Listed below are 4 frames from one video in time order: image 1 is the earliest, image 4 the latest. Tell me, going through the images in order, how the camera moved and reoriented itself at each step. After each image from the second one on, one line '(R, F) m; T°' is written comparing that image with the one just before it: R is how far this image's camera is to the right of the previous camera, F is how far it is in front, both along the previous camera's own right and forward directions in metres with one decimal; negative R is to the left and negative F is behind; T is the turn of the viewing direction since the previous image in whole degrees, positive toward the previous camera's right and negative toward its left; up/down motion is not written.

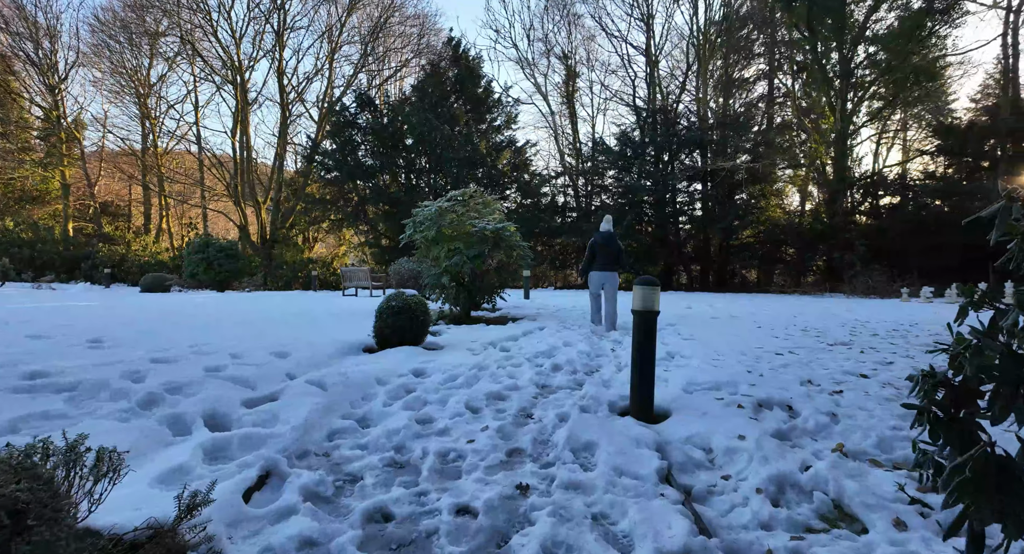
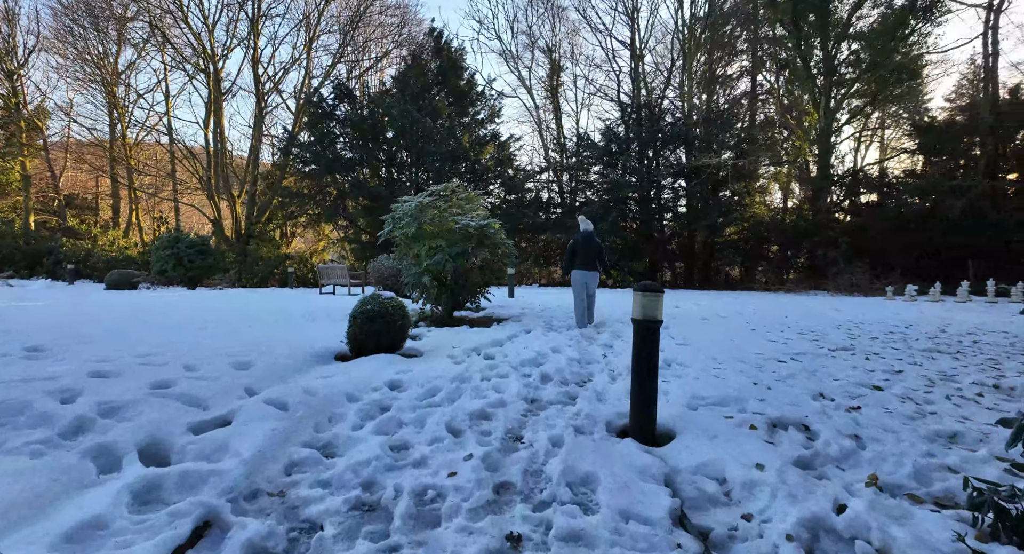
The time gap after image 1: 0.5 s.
(0.0, +0.3) m; +2°
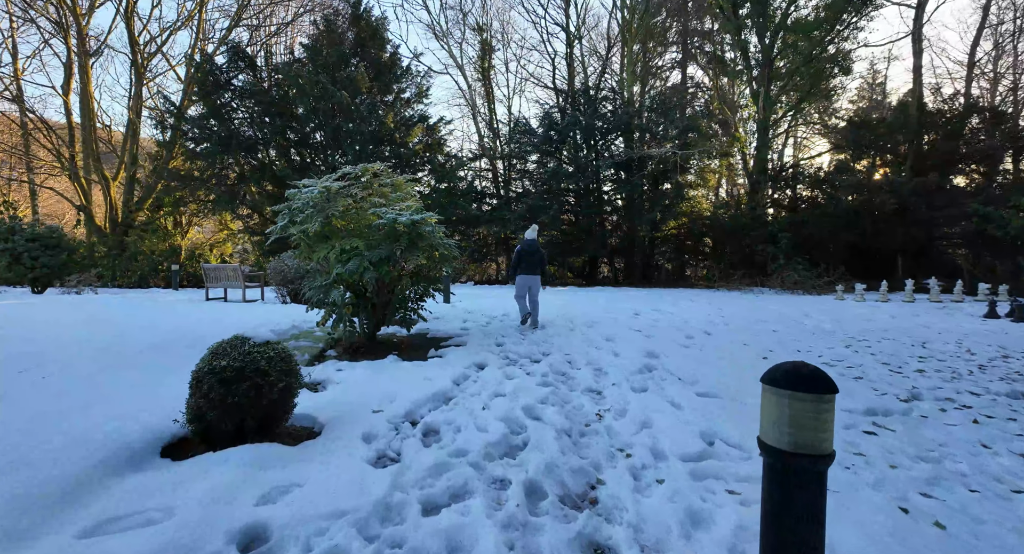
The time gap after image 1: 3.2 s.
(-0.2, +1.7) m; +9°
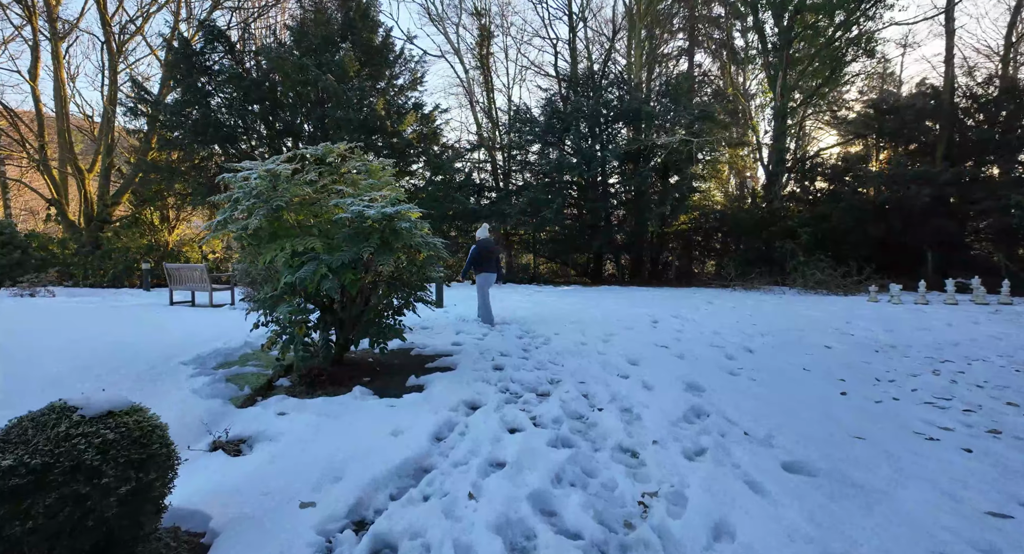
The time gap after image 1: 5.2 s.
(0.0, +1.1) m; 0°
